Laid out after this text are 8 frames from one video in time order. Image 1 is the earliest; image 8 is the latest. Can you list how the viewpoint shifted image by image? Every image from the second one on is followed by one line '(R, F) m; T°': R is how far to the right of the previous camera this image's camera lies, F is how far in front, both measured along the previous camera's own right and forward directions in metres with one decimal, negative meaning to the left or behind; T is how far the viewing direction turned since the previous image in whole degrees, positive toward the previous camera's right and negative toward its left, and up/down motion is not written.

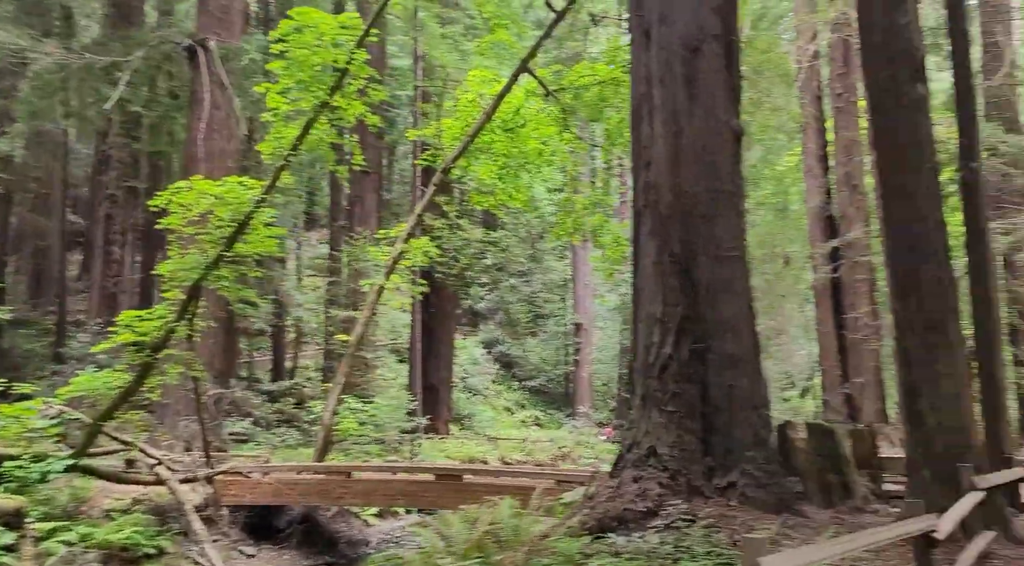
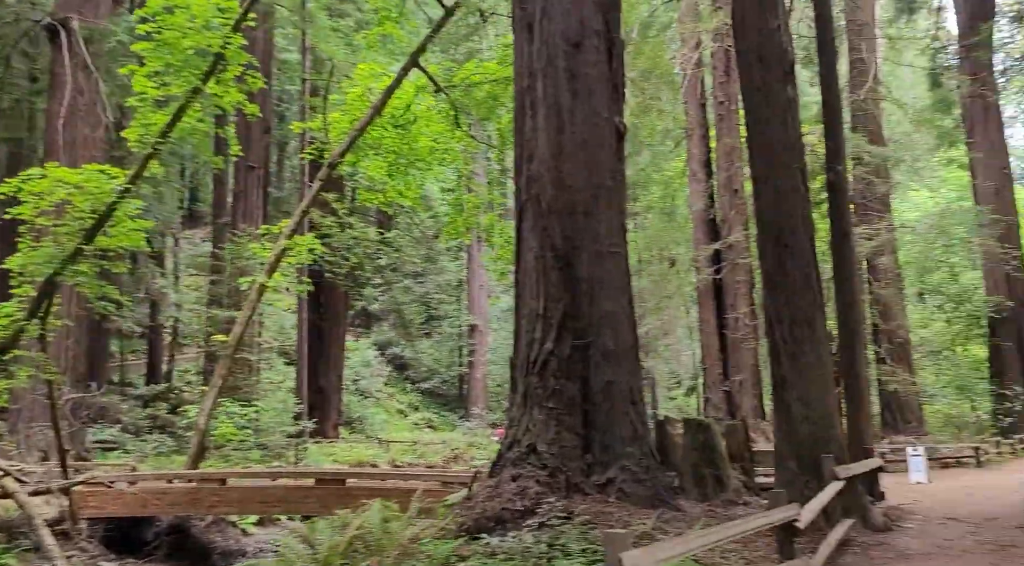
(+0.1, +0.1) m; +7°
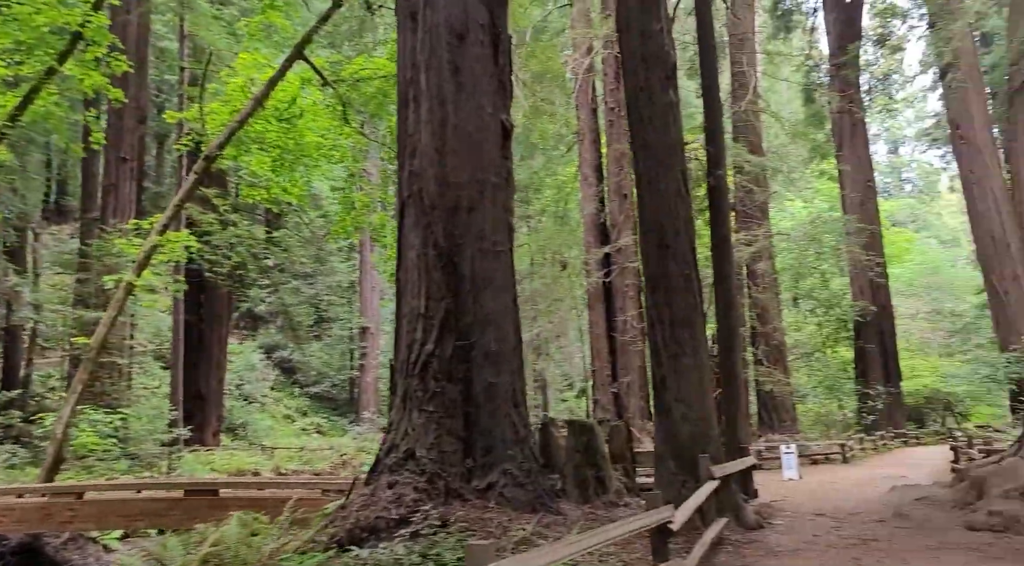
(+0.1, +0.2) m; +7°
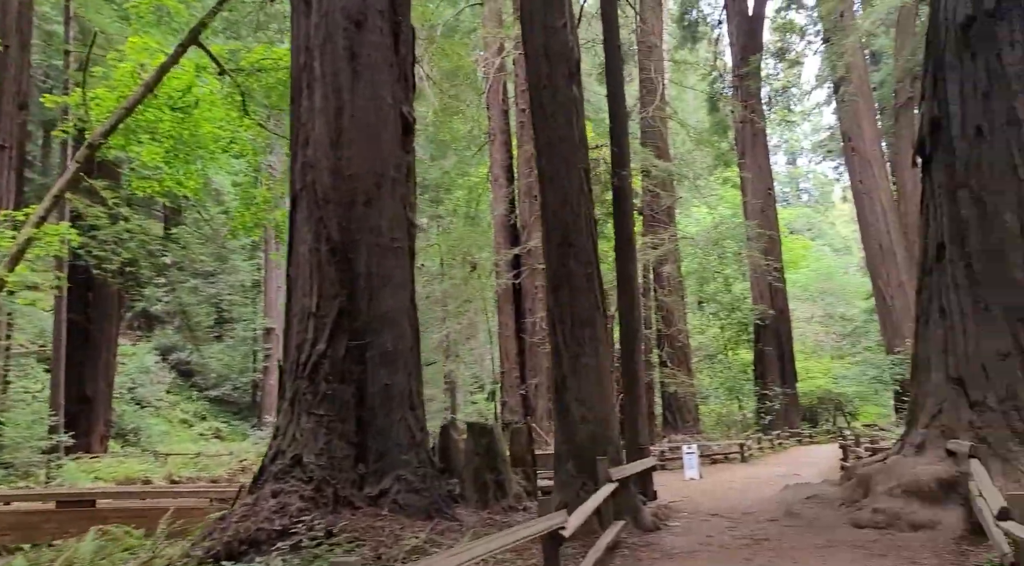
(+0.1, +0.2) m; +6°
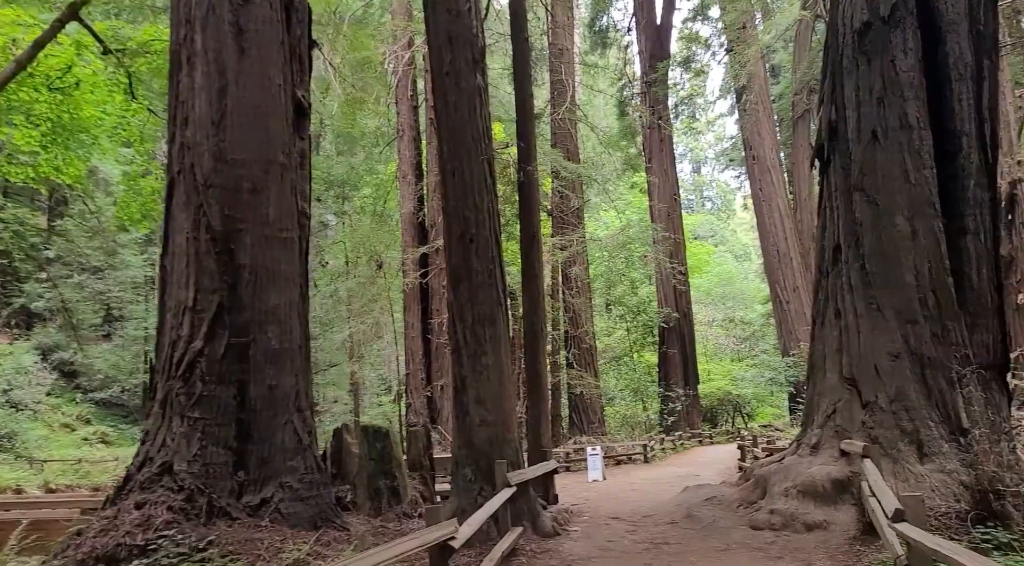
(+0.1, +0.3) m; +6°
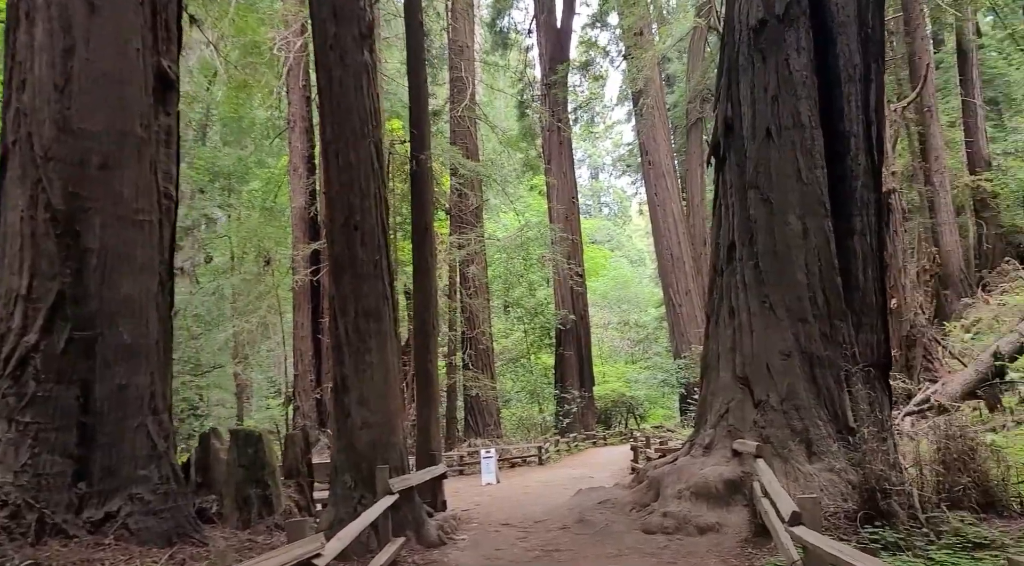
(+0.1, +0.4) m; +7°
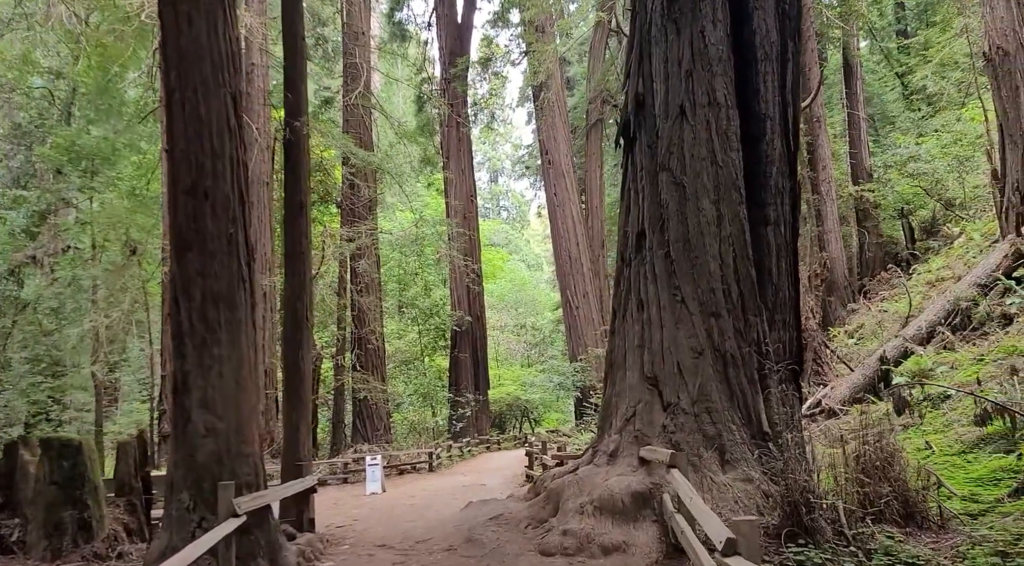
(+0.1, +1.0) m; +7°
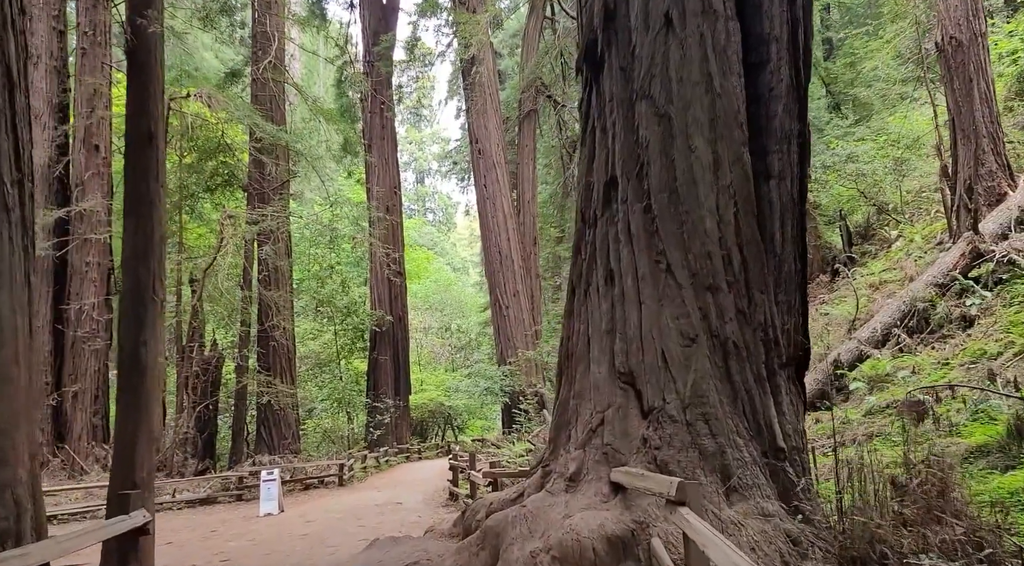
(0.0, +2.1) m; +5°
